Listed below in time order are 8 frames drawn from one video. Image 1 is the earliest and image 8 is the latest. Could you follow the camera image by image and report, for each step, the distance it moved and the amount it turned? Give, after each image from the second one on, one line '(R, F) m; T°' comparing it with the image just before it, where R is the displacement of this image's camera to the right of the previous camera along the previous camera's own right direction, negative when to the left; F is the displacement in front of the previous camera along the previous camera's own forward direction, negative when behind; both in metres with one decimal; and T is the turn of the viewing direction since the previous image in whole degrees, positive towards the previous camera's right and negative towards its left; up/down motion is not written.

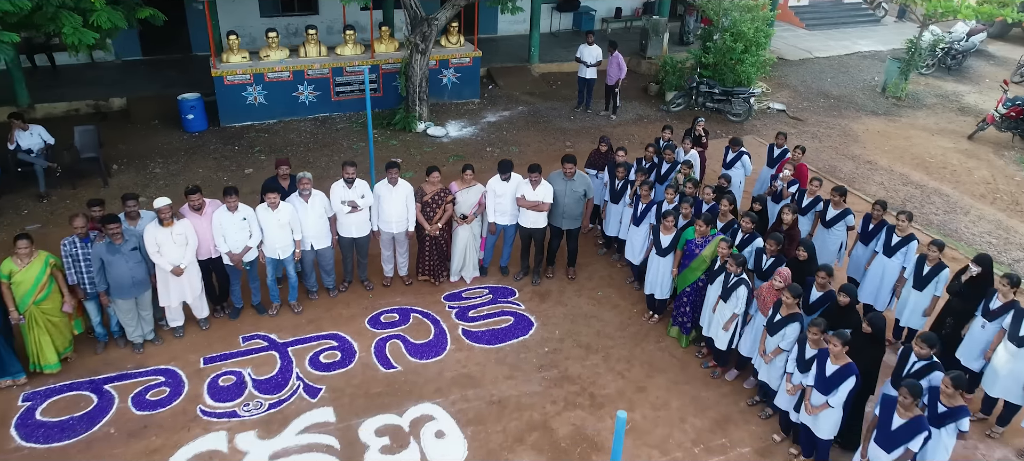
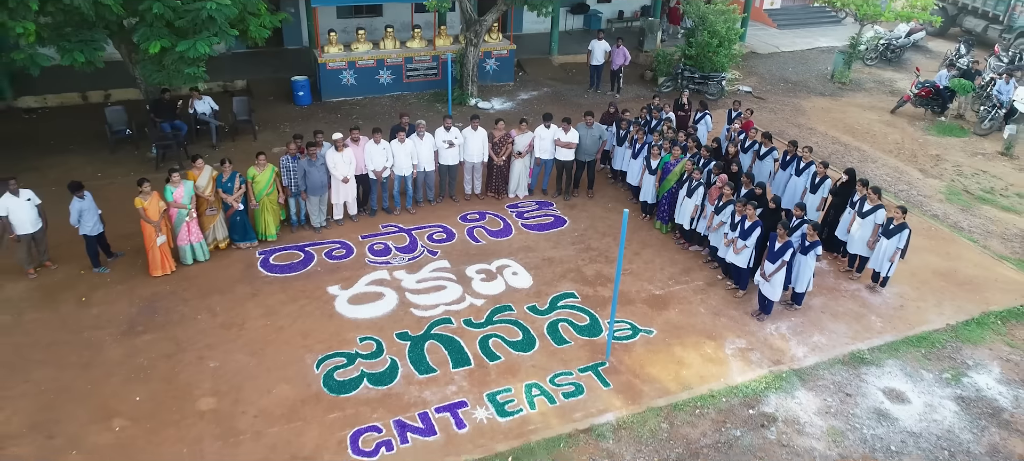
(-0.6, -3.5) m; 0°
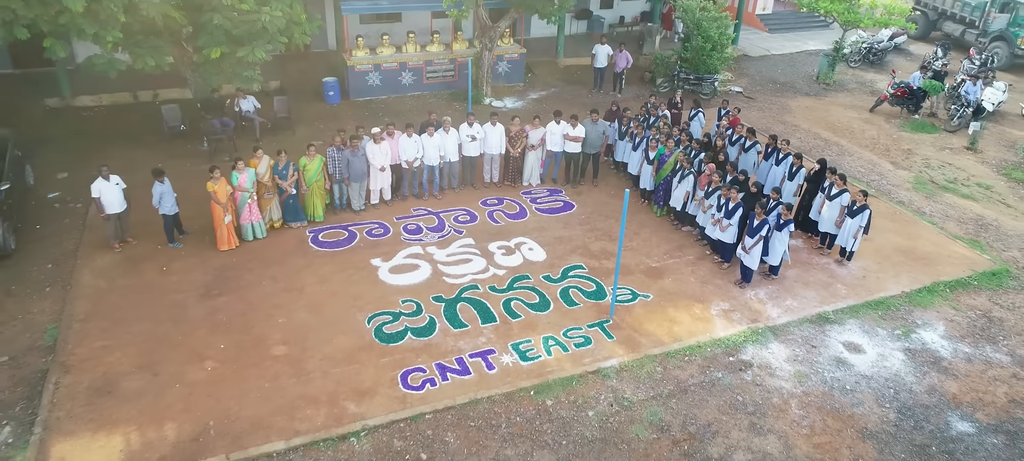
(-0.2, -1.4) m; 0°
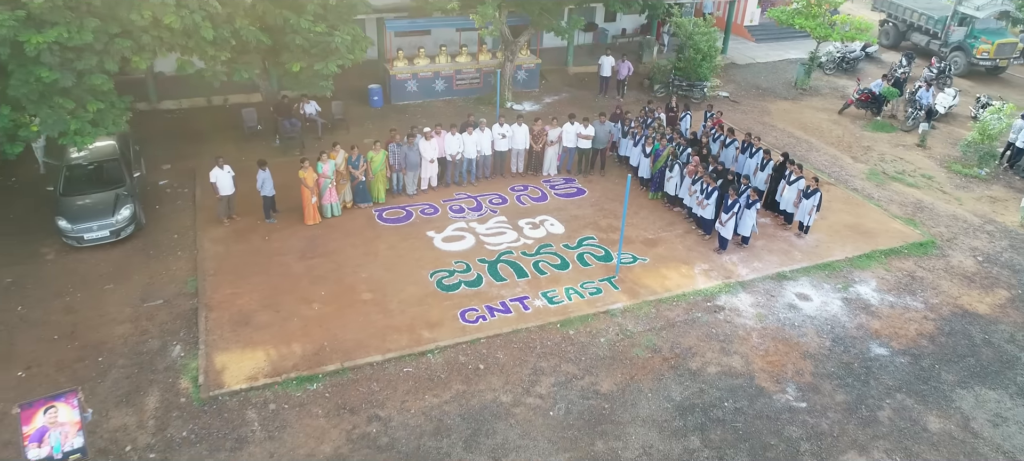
(-0.4, -2.6) m; 0°
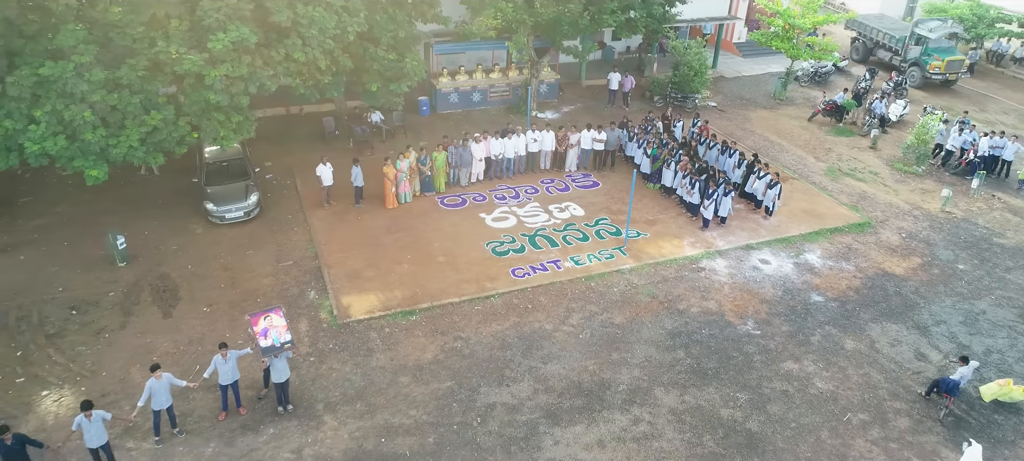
(-0.7, -3.8) m; 0°
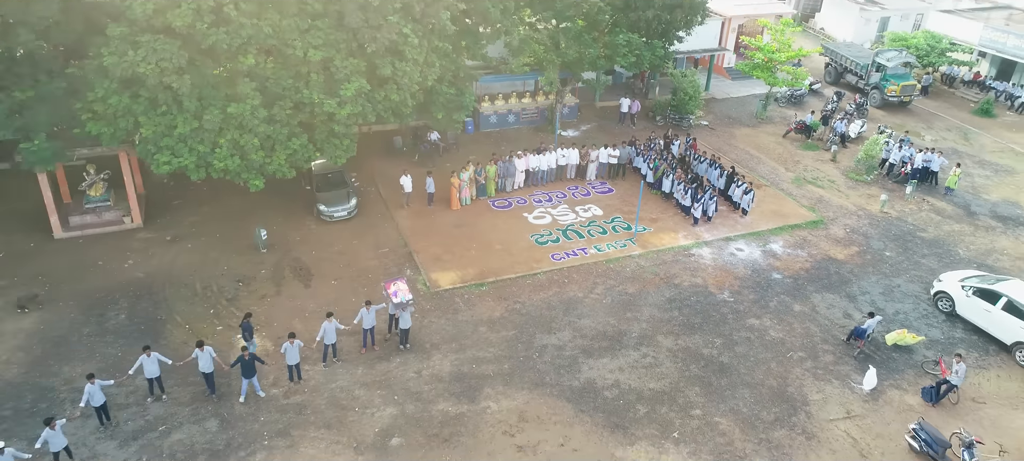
(-1.0, -4.9) m; 0°
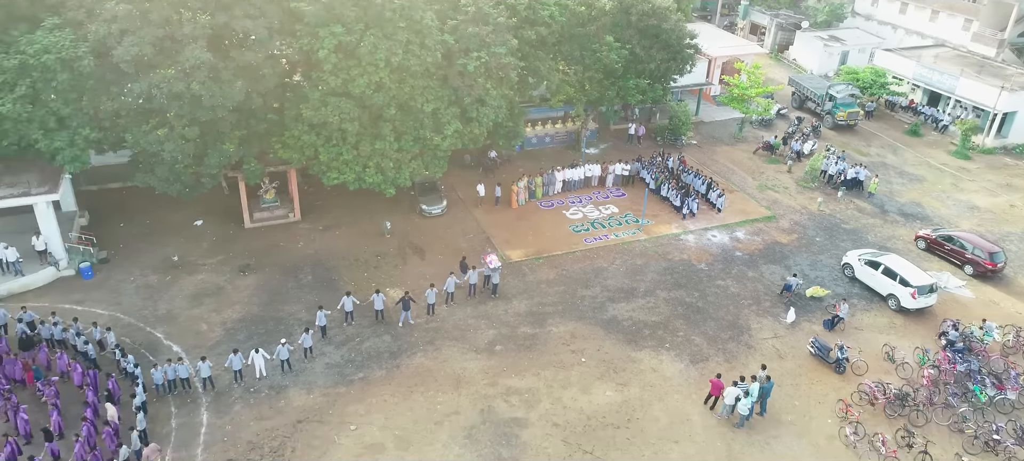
(-1.6, -8.7) m; 0°
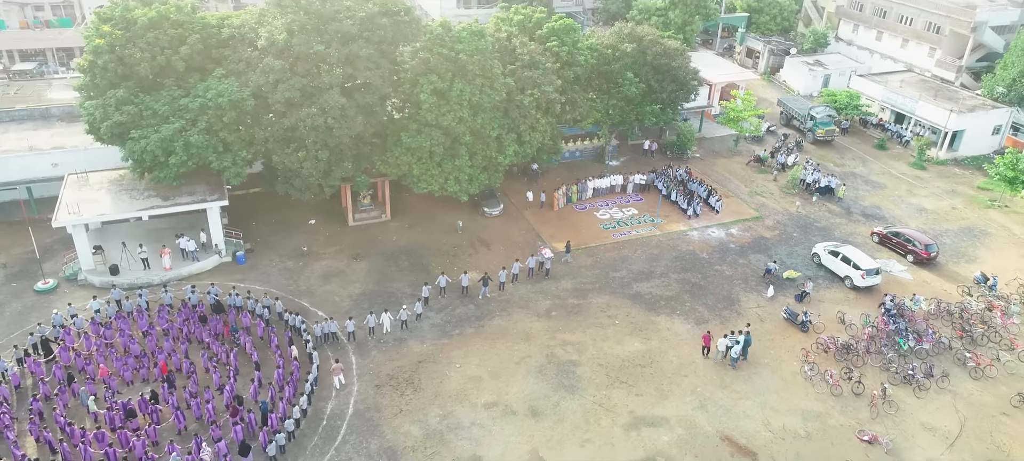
(-2.0, -7.9) m; 0°
